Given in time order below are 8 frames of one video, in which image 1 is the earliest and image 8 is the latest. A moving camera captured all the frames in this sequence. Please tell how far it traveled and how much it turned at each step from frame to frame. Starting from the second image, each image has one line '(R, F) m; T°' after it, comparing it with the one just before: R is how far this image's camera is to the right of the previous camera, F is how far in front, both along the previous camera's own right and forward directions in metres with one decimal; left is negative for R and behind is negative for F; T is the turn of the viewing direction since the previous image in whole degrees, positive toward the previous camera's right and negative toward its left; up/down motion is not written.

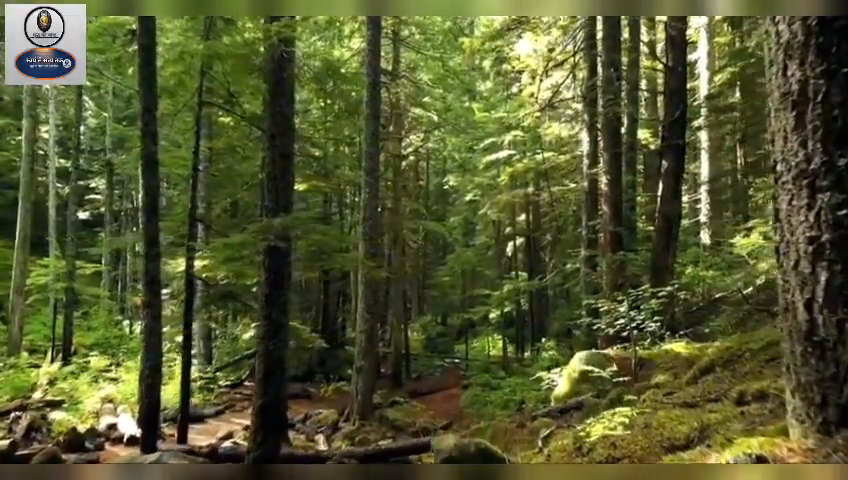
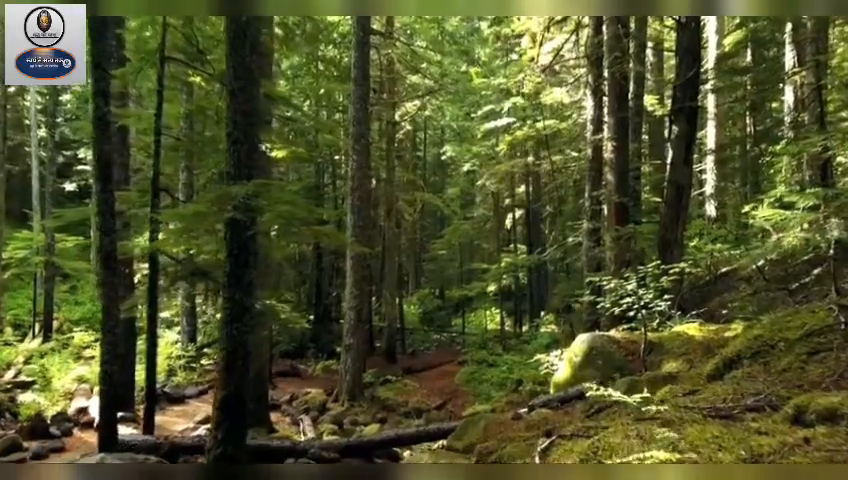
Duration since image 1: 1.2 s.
(+0.1, +0.3) m; 0°
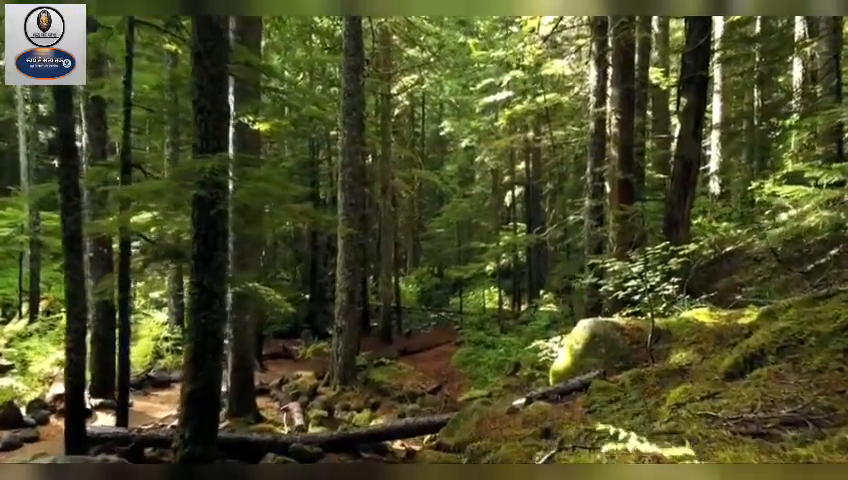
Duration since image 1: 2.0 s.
(0.0, +0.2) m; 0°
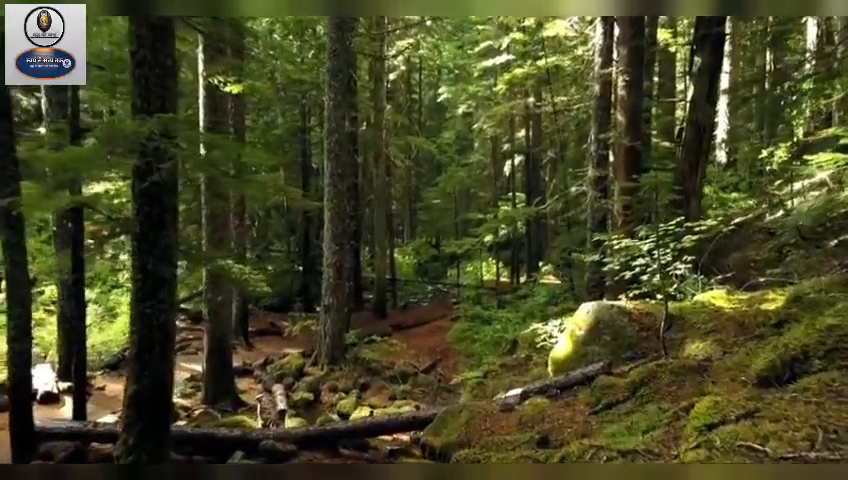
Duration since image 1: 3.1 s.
(+0.1, +0.3) m; 0°
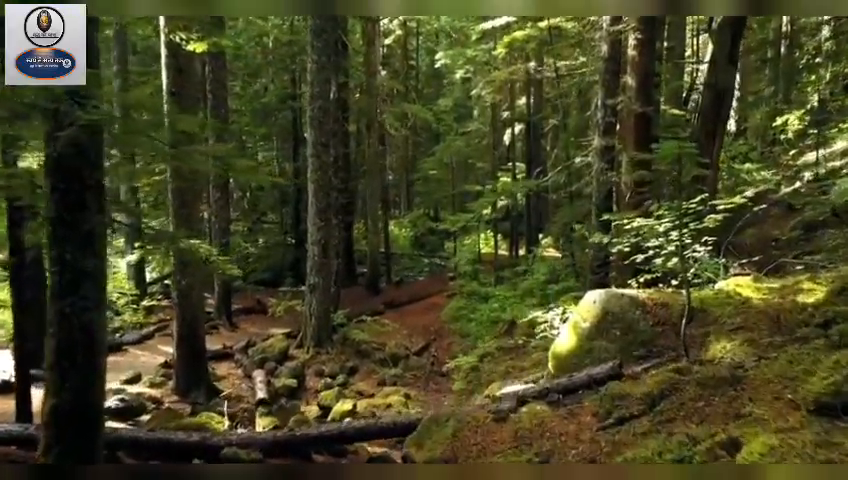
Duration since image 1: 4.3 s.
(+0.1, +0.3) m; 0°
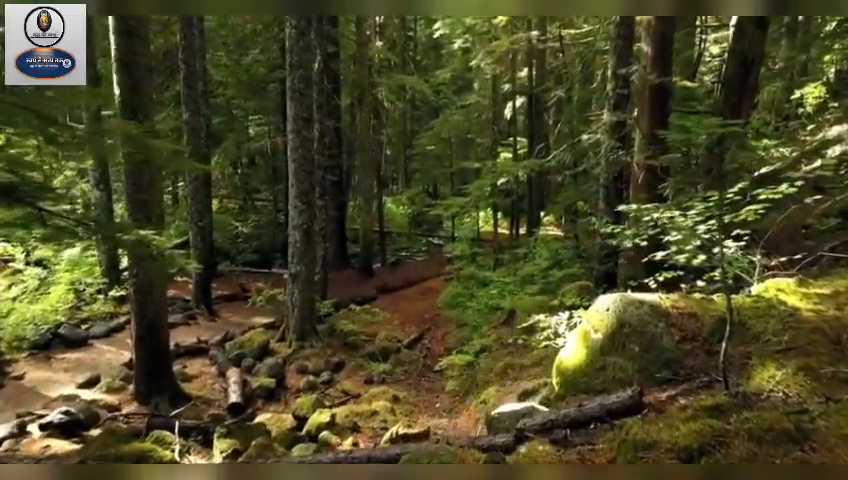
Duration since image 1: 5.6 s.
(+0.1, +0.4) m; 0°
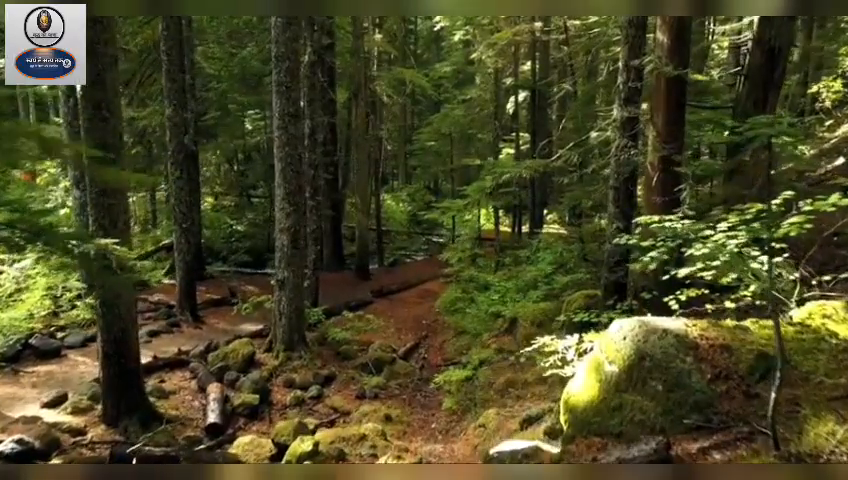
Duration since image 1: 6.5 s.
(0.0, +0.3) m; 0°
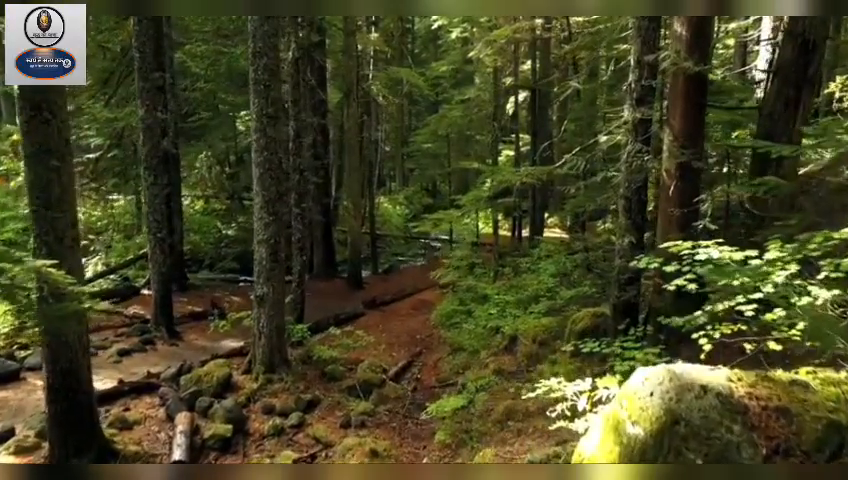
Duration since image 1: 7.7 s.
(0.0, +0.3) m; 0°
